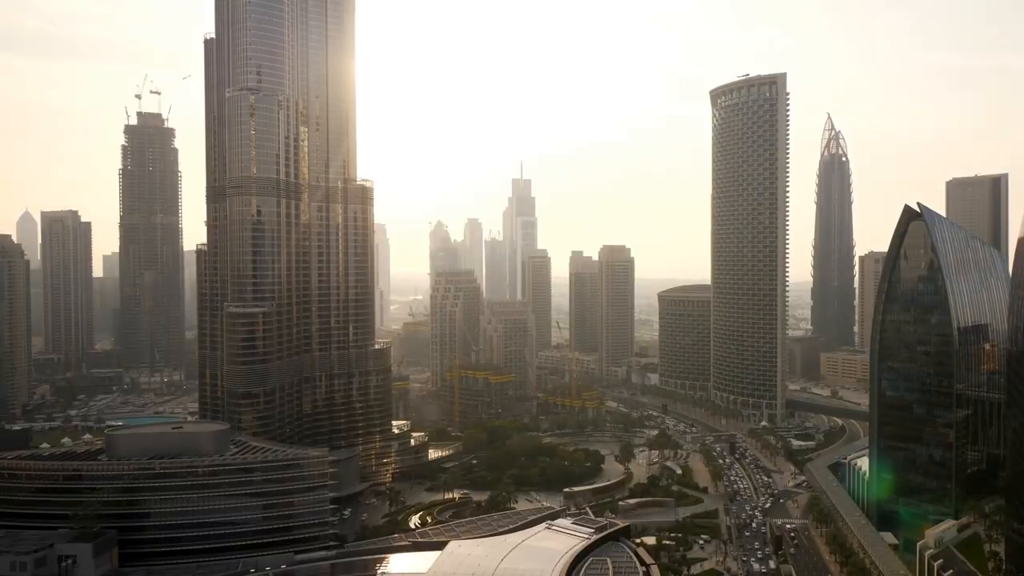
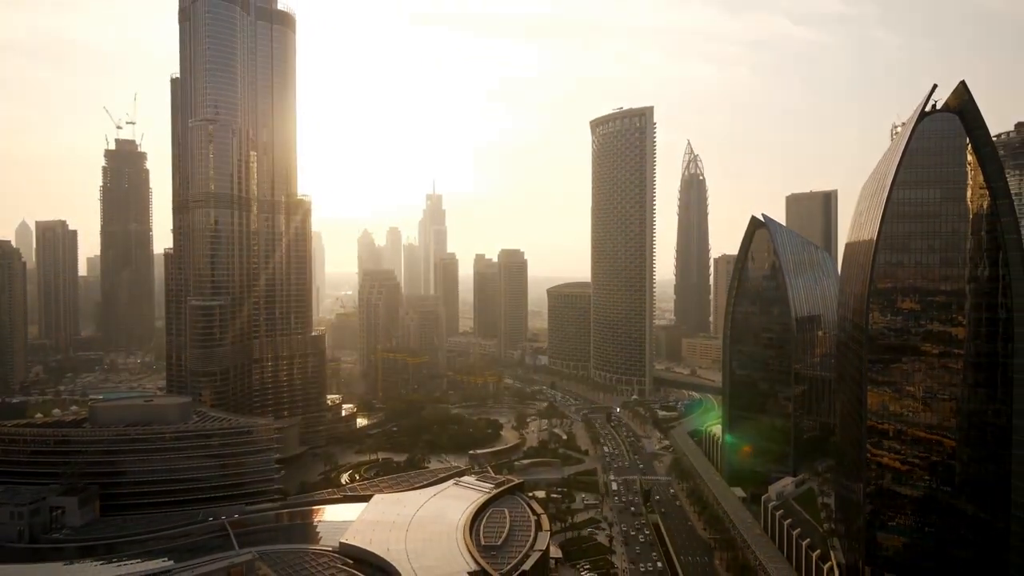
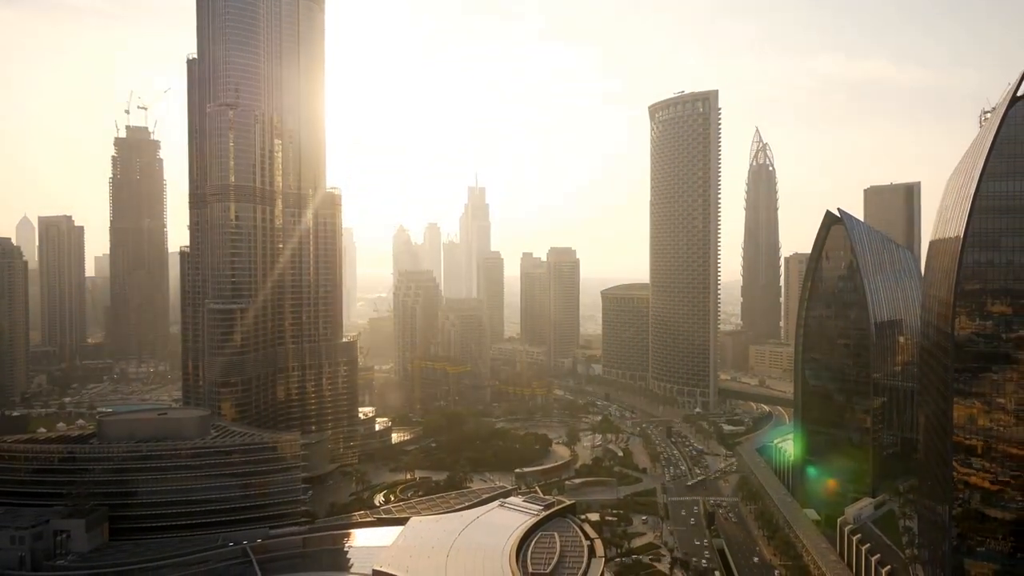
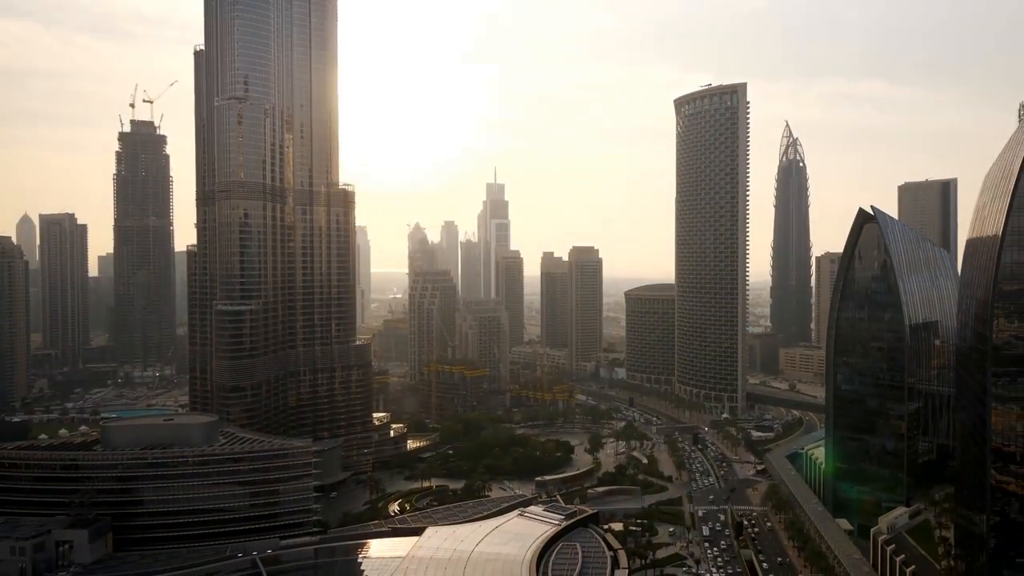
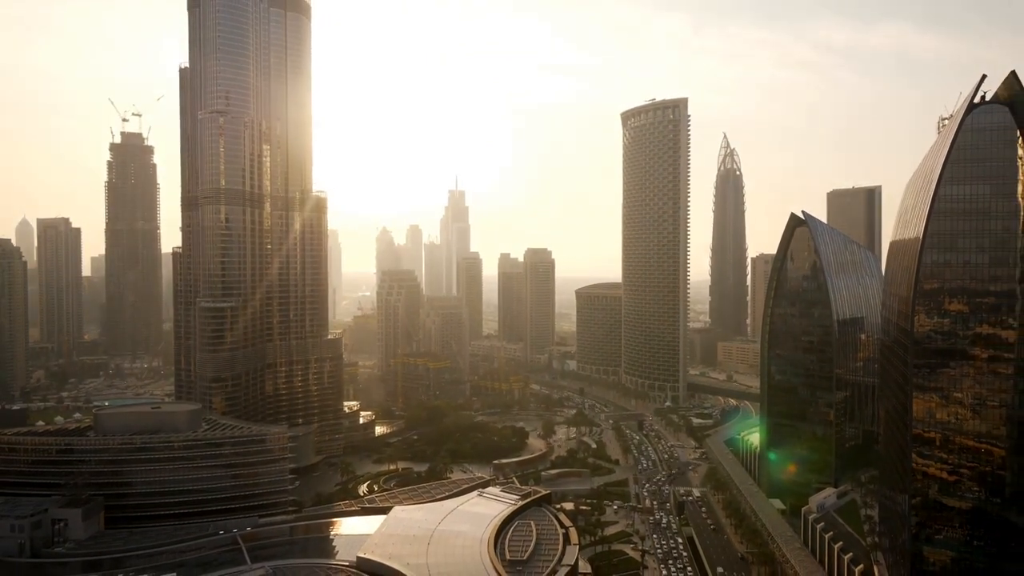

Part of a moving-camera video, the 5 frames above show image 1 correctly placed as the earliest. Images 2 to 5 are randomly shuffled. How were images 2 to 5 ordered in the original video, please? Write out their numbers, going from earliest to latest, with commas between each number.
4, 3, 5, 2
